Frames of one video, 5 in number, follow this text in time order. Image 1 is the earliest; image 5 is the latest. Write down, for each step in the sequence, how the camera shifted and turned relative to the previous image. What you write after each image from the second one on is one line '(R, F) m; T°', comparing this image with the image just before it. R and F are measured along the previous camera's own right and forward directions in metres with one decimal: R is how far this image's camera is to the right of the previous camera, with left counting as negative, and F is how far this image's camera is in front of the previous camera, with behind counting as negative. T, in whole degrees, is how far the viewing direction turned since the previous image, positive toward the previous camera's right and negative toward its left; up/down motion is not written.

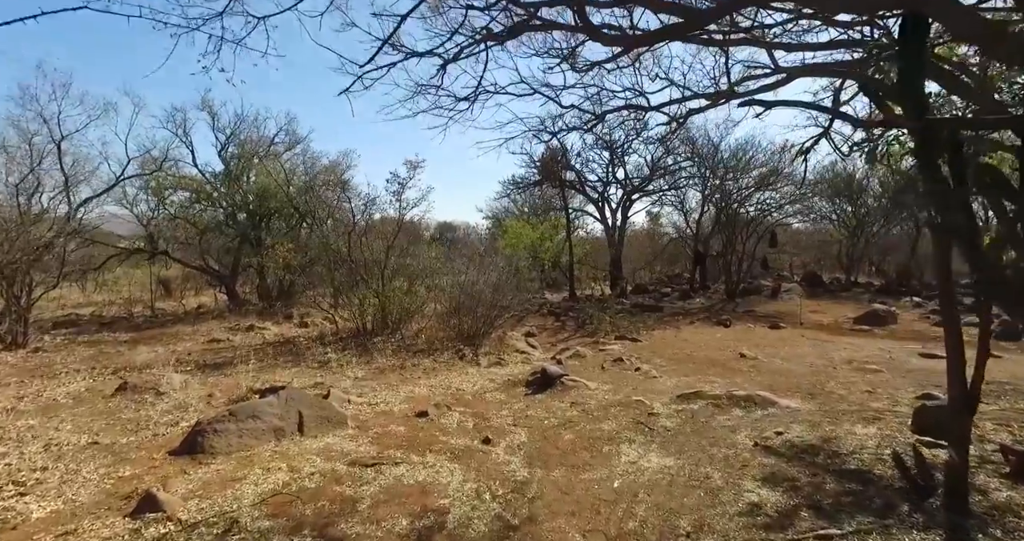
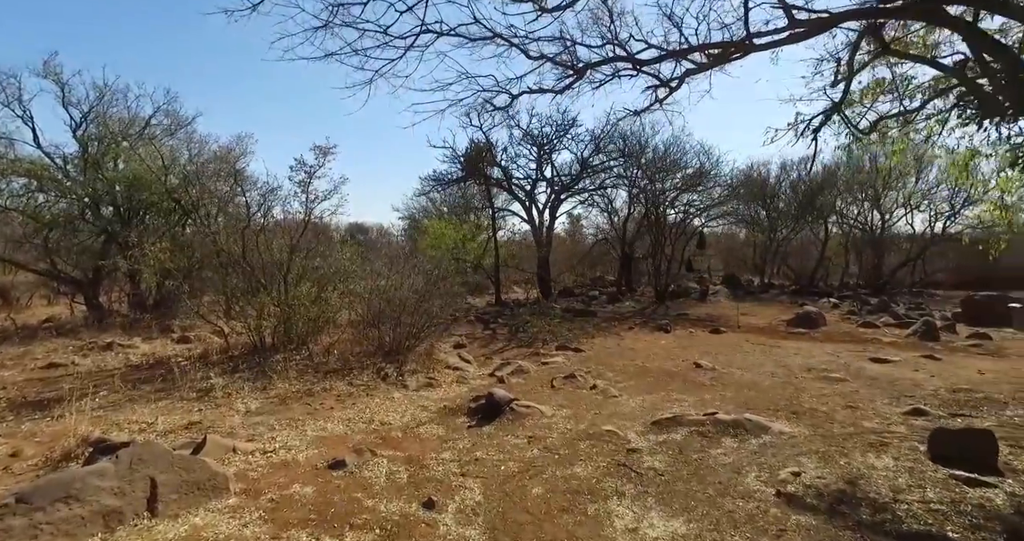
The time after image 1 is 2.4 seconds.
(-0.2, +1.2) m; +9°
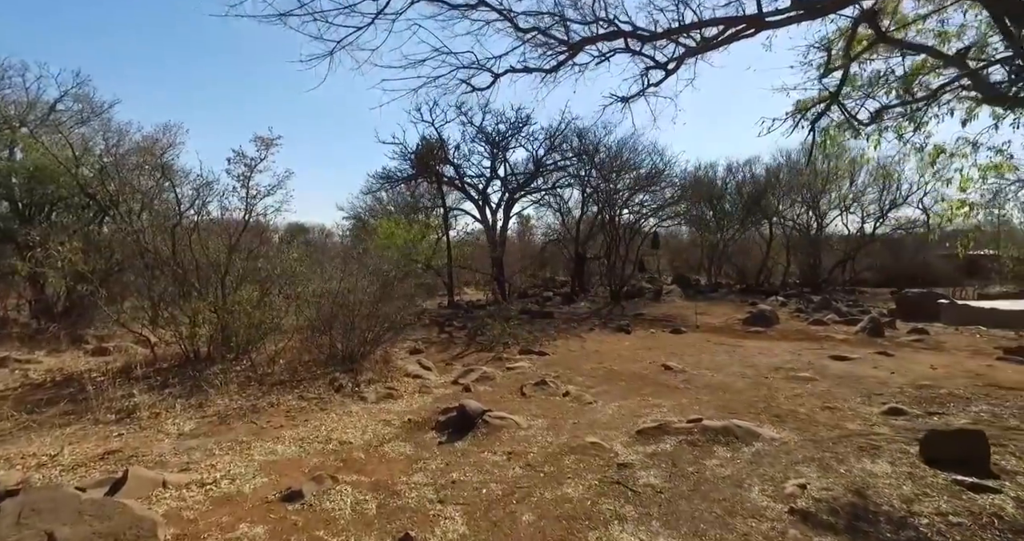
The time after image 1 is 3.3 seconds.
(-0.2, +0.4) m; +6°
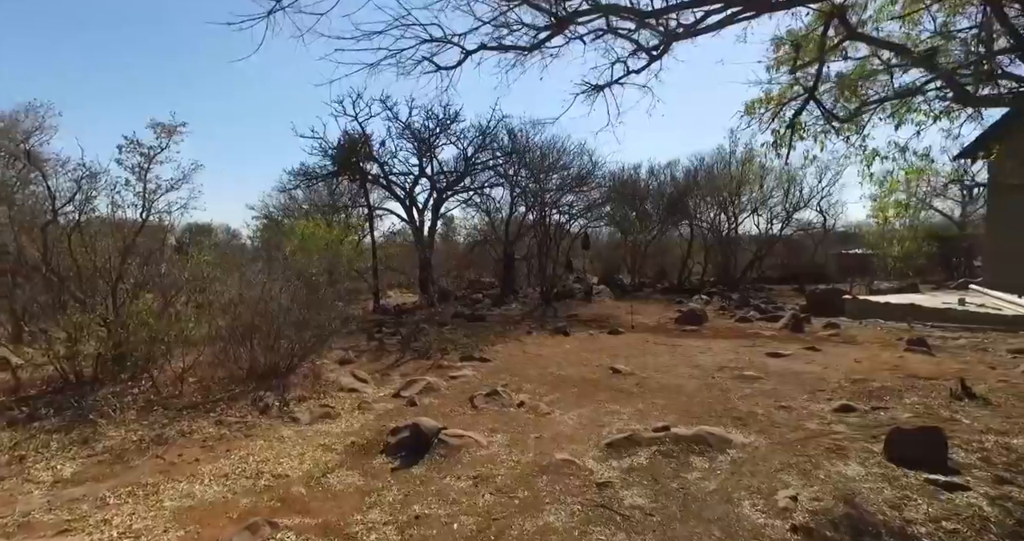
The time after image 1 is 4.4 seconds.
(-0.3, +0.4) m; +8°
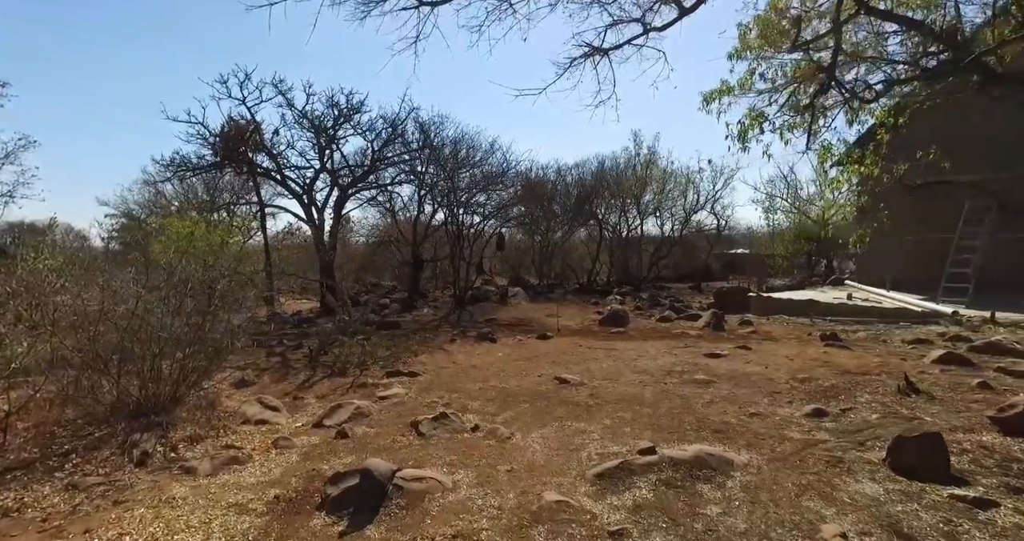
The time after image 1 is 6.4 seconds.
(-0.5, +0.8) m; +11°
